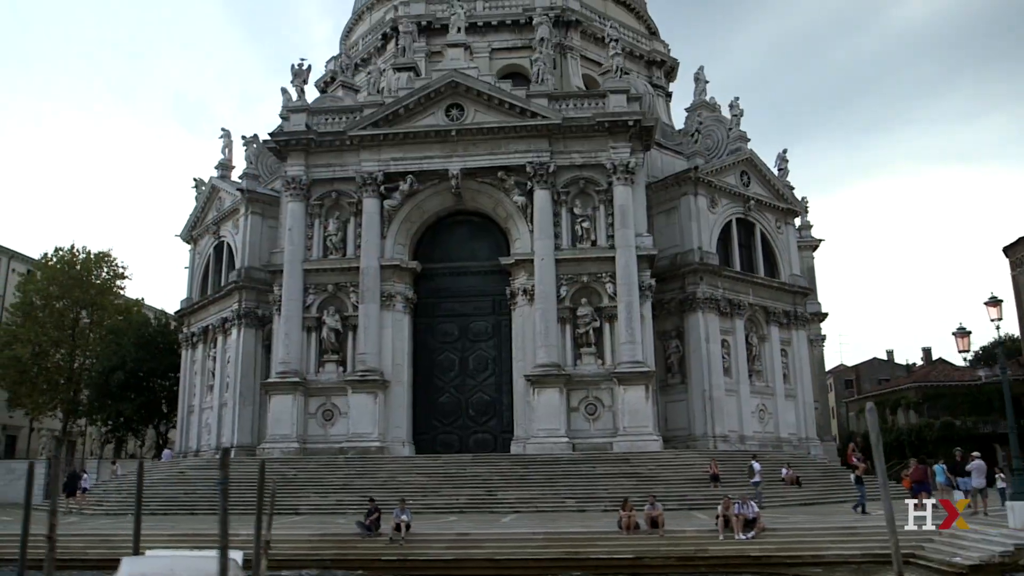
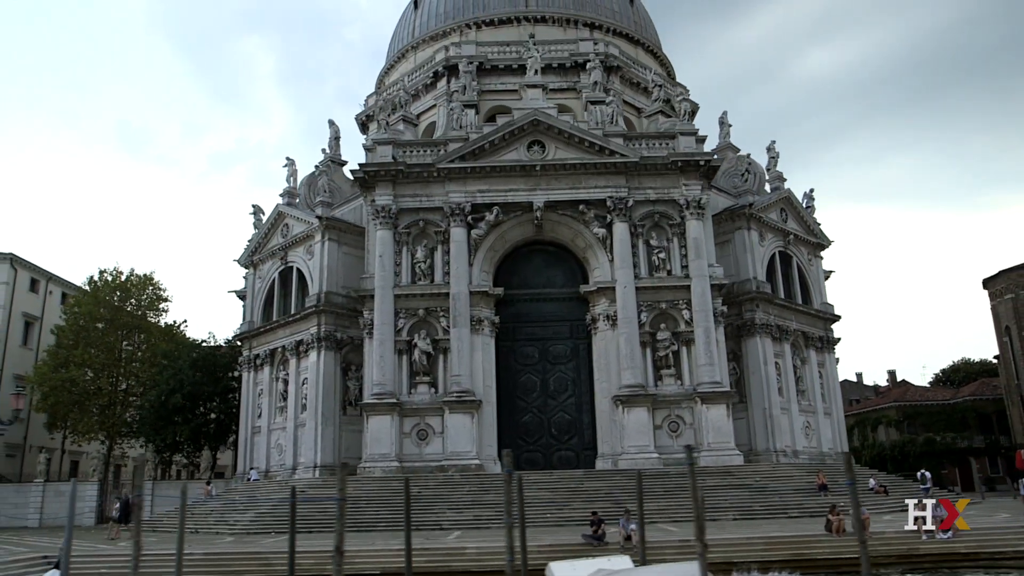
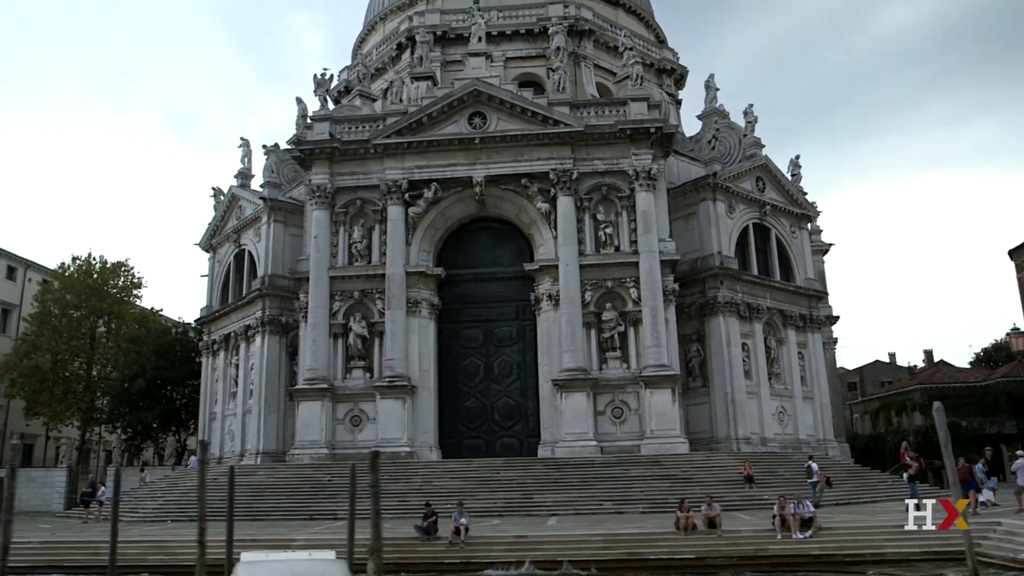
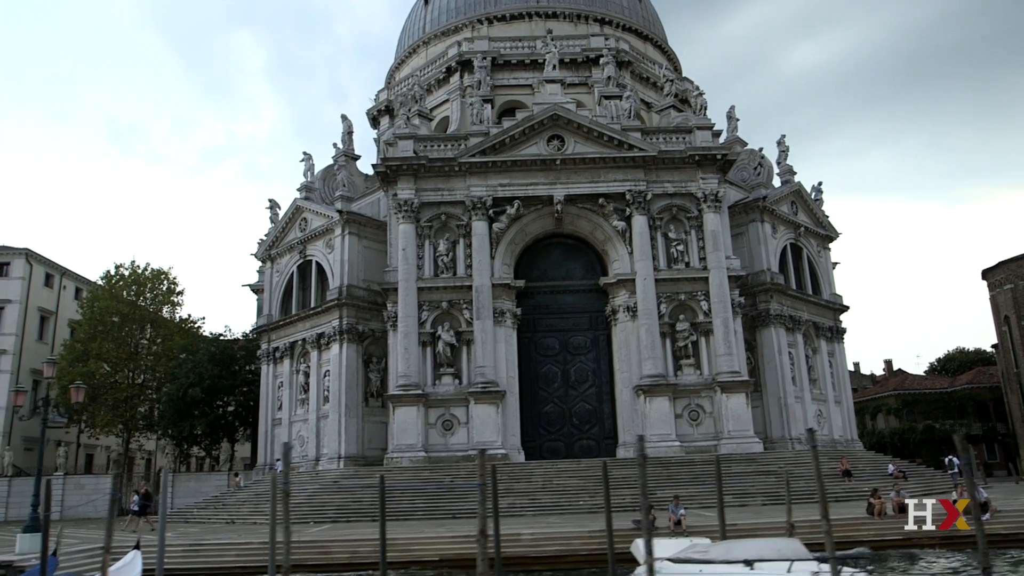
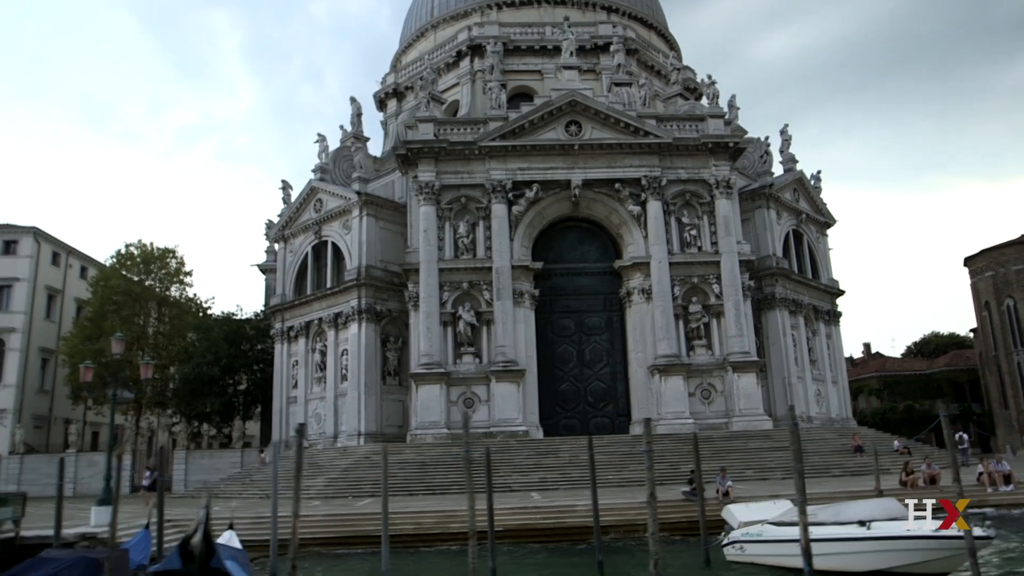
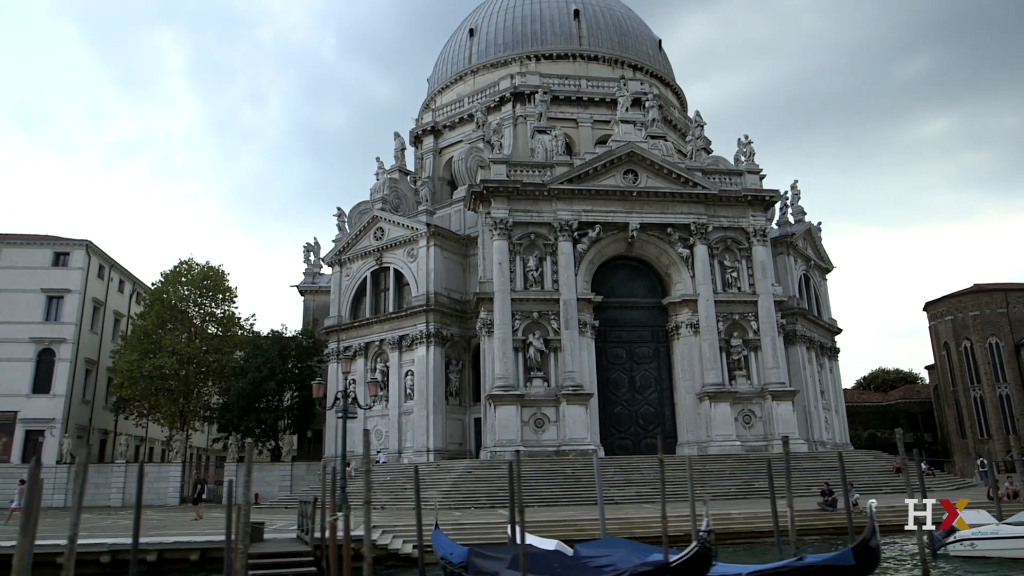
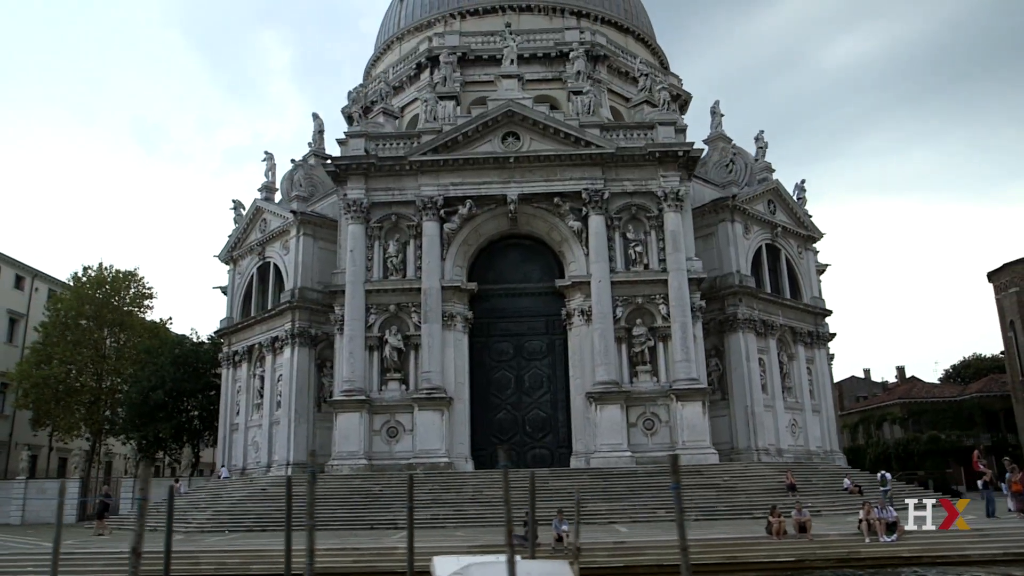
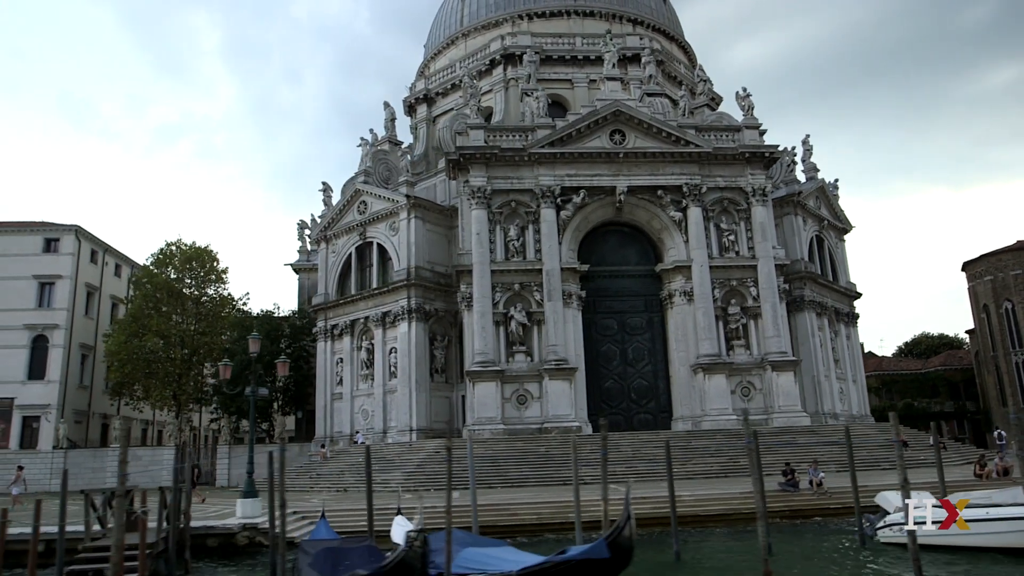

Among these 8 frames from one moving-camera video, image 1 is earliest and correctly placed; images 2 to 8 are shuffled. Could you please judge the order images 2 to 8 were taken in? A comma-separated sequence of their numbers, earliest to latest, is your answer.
3, 7, 2, 4, 5, 8, 6
